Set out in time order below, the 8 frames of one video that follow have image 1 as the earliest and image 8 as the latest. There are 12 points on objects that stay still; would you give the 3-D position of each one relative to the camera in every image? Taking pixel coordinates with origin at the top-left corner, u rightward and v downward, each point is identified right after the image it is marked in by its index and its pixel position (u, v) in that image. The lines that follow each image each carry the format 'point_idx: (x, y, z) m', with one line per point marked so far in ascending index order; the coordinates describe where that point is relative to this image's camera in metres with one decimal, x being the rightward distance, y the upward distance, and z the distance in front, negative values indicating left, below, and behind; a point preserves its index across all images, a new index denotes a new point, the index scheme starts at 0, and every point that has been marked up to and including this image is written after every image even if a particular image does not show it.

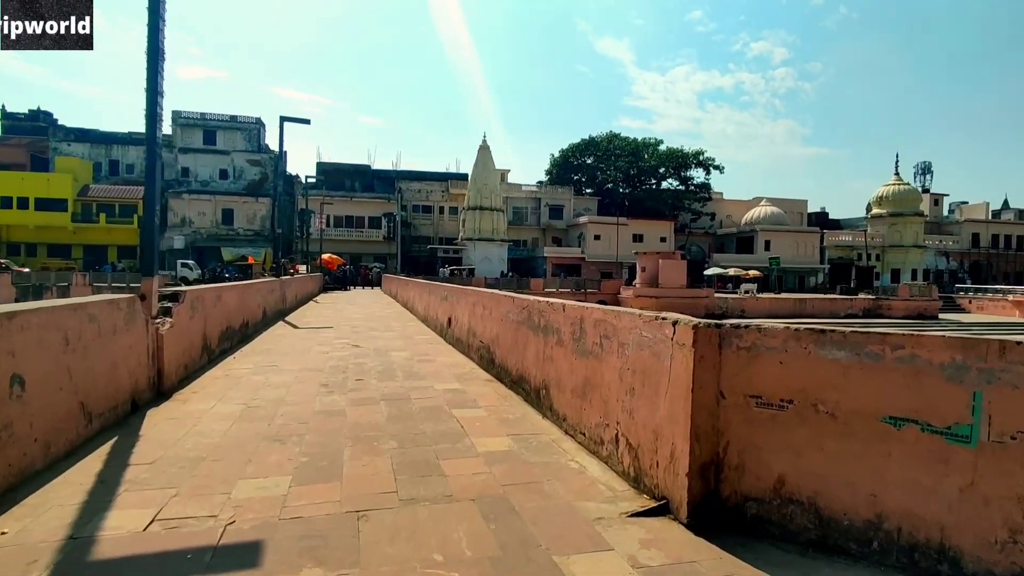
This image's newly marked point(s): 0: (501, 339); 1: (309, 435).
0: (-0.1, -0.3, +3.4) m
1: (-0.8, -0.6, +2.2) m
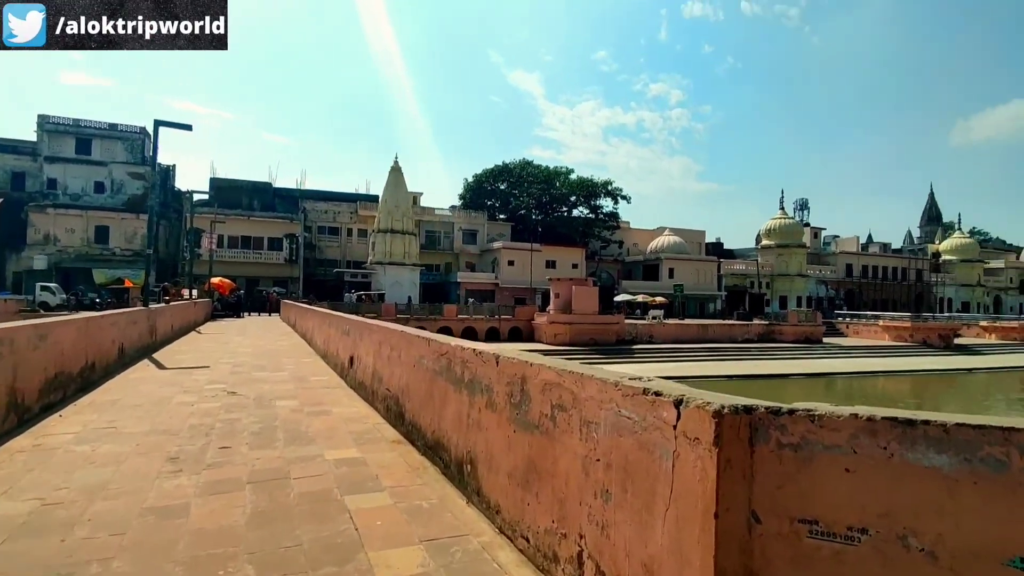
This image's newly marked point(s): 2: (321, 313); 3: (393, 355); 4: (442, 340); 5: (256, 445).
0: (-0.5, -0.5, +2.8) m
1: (-1.0, -0.7, +1.5) m
2: (-2.4, -0.3, +6.9) m
3: (-0.7, -0.4, +3.2) m
4: (-0.3, -0.2, +2.4) m
5: (-1.2, -0.7, +2.6) m
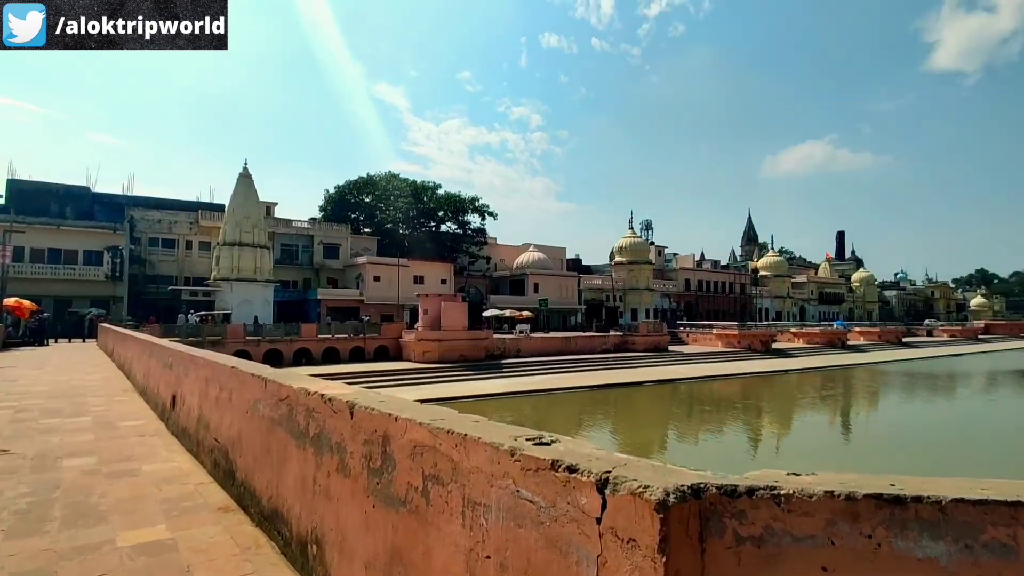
0: (-1.1, -0.6, +2.3) m
1: (-1.3, -0.8, +0.9) m
2: (-3.9, -0.5, +5.8) m
3: (-1.4, -0.5, +2.6) m
4: (-0.8, -0.3, +2.0) m
5: (-1.7, -0.8, +1.9) m
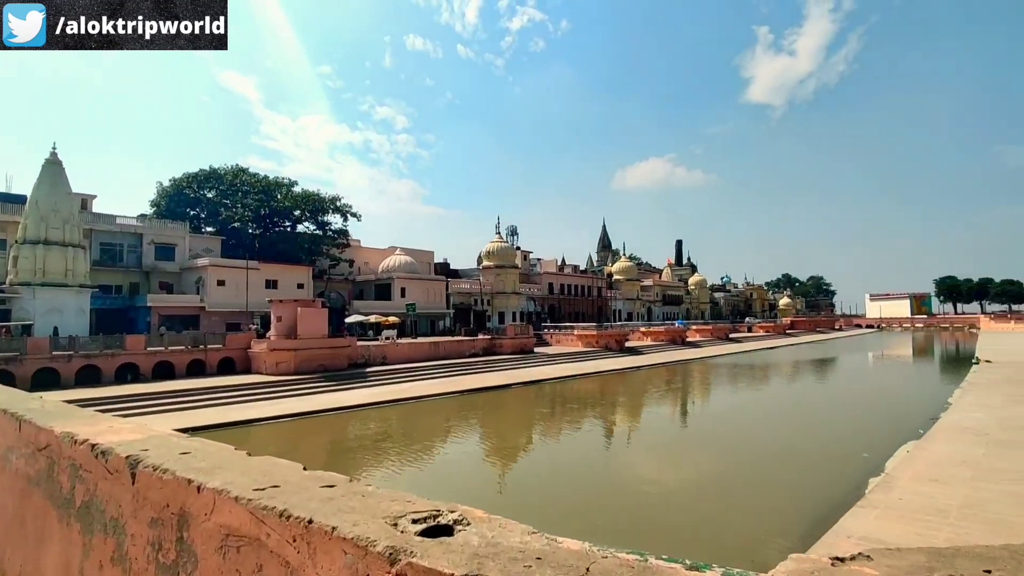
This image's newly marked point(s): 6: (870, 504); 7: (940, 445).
0: (-1.5, -0.6, +1.6) m
1: (-1.4, -0.8, +0.2) m
2: (-5.0, -0.6, +4.4) m
3: (-1.8, -0.5, +1.9) m
4: (-1.2, -0.3, +1.4) m
5: (-2.0, -0.8, +1.1) m
6: (+4.2, -2.5, +6.5) m
7: (+7.0, -2.6, +9.1) m
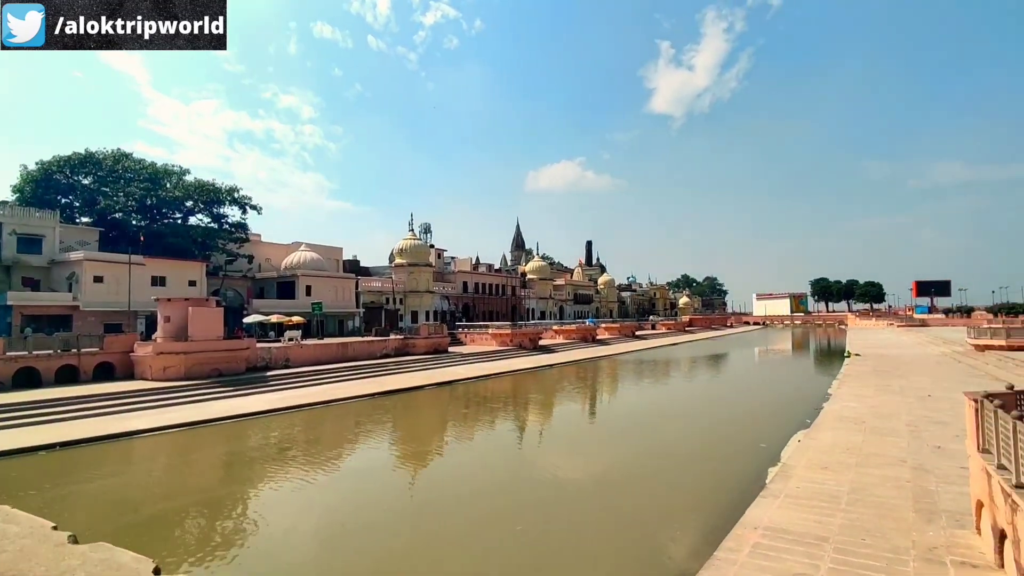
0: (-1.6, -0.6, +1.1) m
1: (-1.3, -0.8, -0.3) m
2: (-5.6, -0.6, +3.3) m
3: (-2.0, -0.5, +1.3) m
4: (-1.3, -0.3, +0.9) m
5: (-2.1, -0.8, +0.5) m
6: (+3.2, -2.6, +6.9) m
7: (+5.6, -2.6, +9.8) m
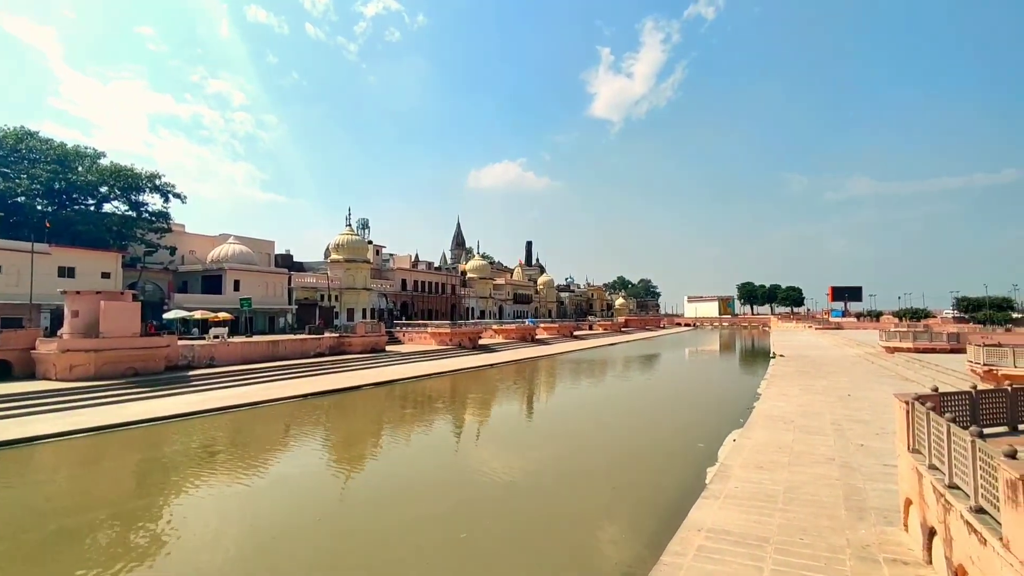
0: (-1.6, -0.6, +0.7) m
1: (-1.1, -0.8, -0.6) m
2: (-5.8, -0.5, +2.5) m
3: (-2.0, -0.5, +0.9) m
4: (-1.2, -0.3, +0.6) m
5: (-2.0, -0.8, +0.1) m
6: (+2.5, -2.6, +7.0) m
7: (+4.6, -2.7, +10.2) m
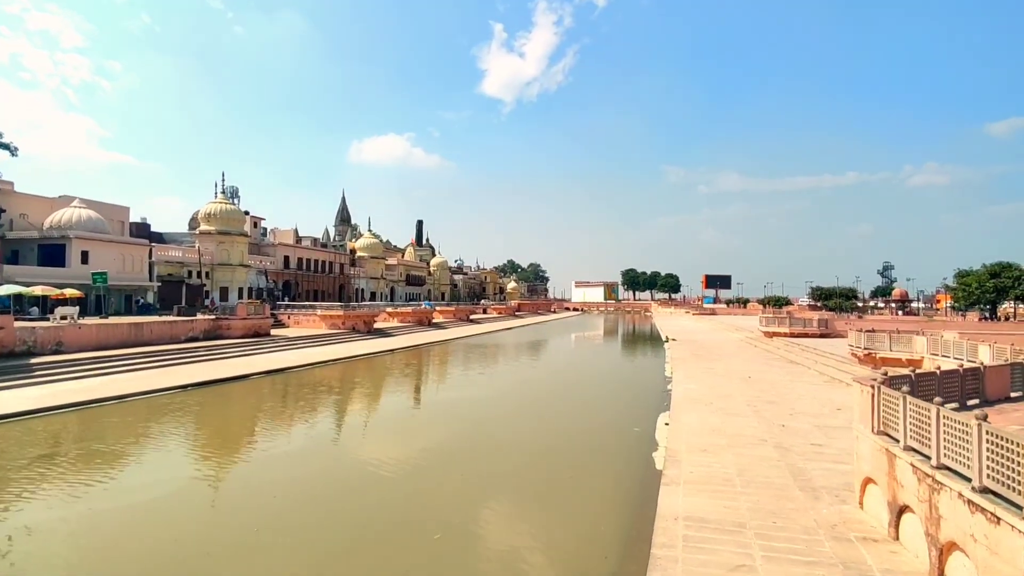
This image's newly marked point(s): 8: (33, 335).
0: (-0.7, -0.6, -0.1) m
1: (+0.1, -0.8, -1.3) m
2: (-5.1, -0.3, +0.8) m
3: (-1.1, -0.4, 0.0) m
4: (-0.3, -0.3, -0.1) m
5: (-0.9, -0.8, -0.7) m
6: (+2.0, -2.4, +7.0) m
7: (+3.3, -2.4, +10.6) m
8: (-12.9, -1.3, +15.1) m
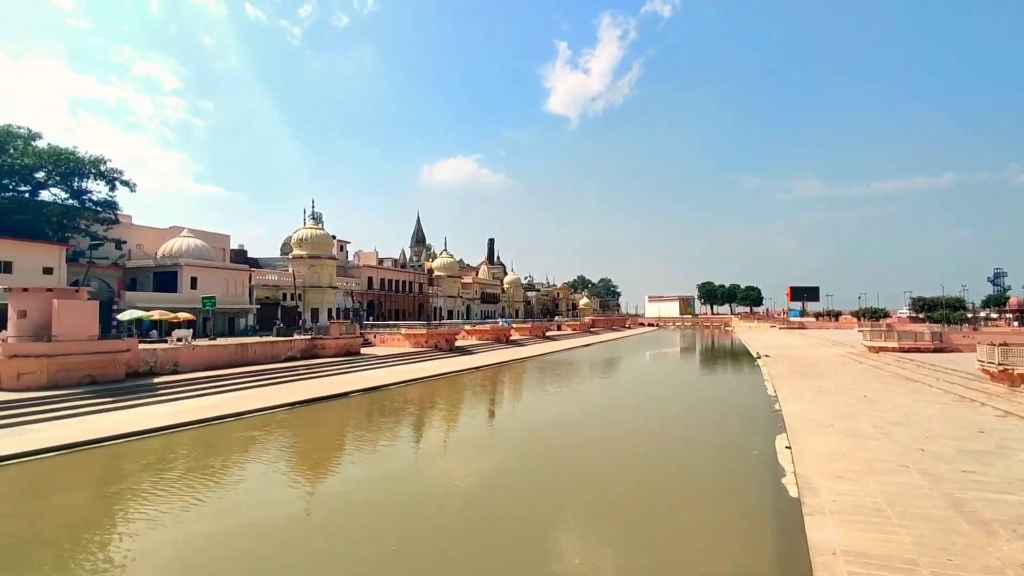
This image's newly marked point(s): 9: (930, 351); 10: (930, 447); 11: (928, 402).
0: (0.0, -0.6, -0.1) m
1: (+0.6, -0.8, -1.4) m
2: (-4.3, -0.4, +1.2) m
3: (-0.4, -0.5, 0.0) m
4: (+0.4, -0.3, -0.2) m
5: (-0.3, -0.8, -0.8) m
6: (+3.5, -2.6, +6.5) m
7: (+5.2, -2.7, +9.9) m
8: (-10.4, -2.0, +16.3) m
9: (+14.9, -2.3, +19.9) m
10: (+6.6, -2.5, +8.8) m
11: (+9.1, -2.5, +12.1) m
